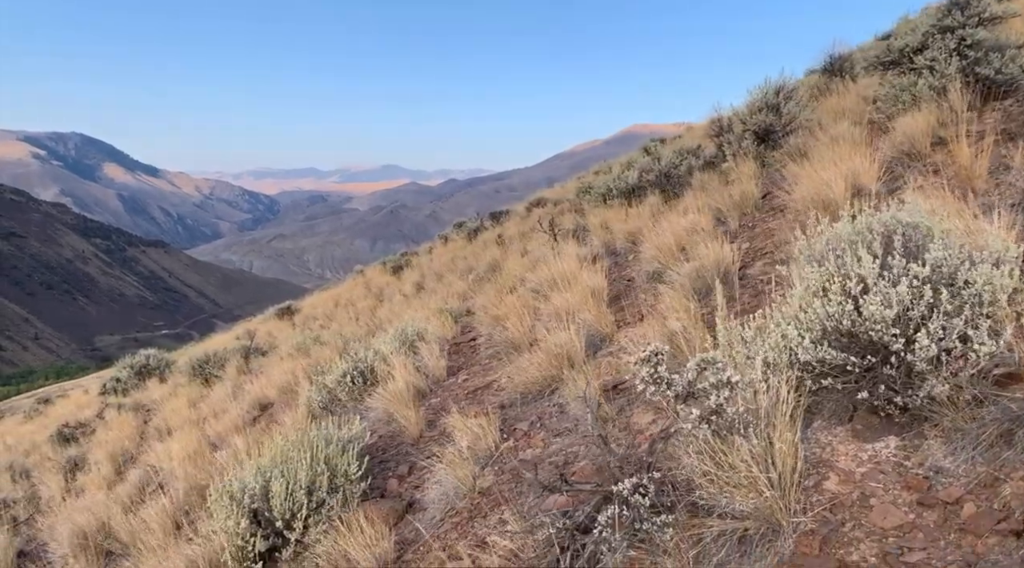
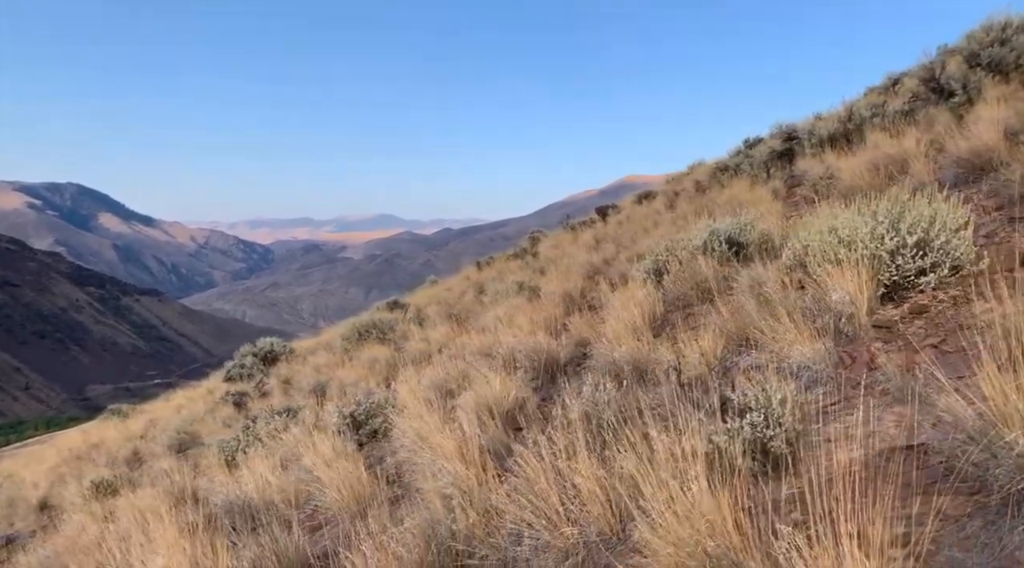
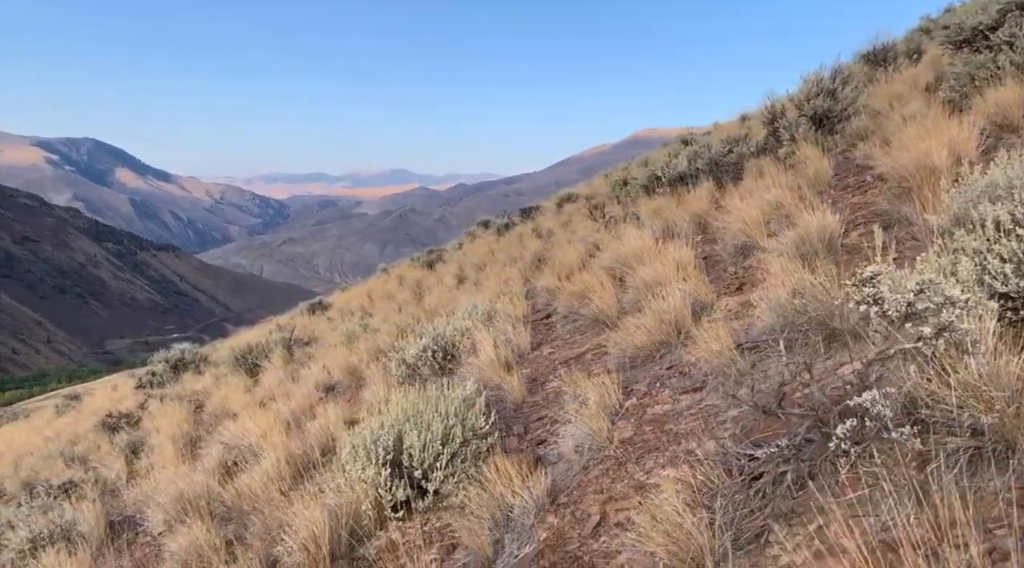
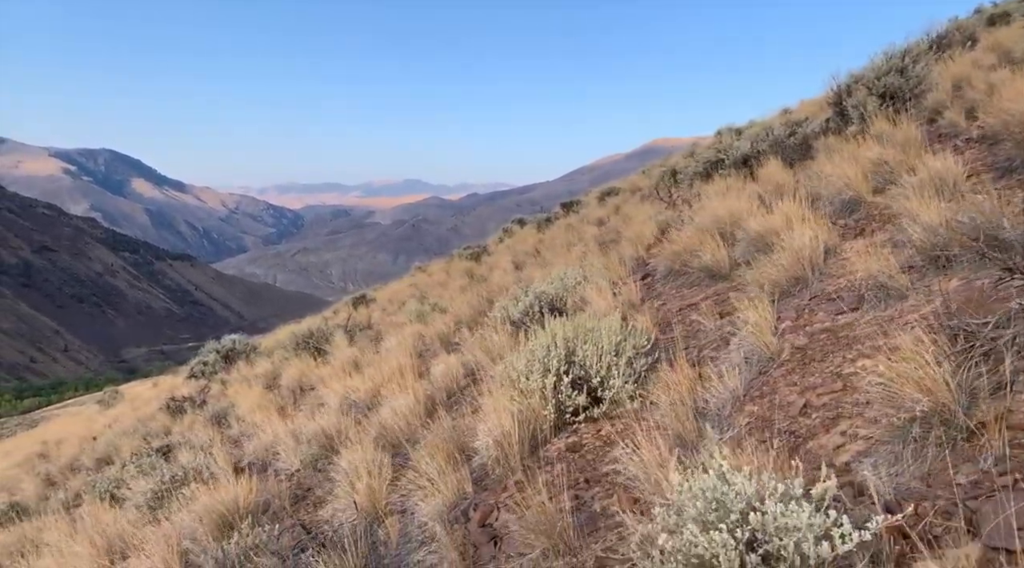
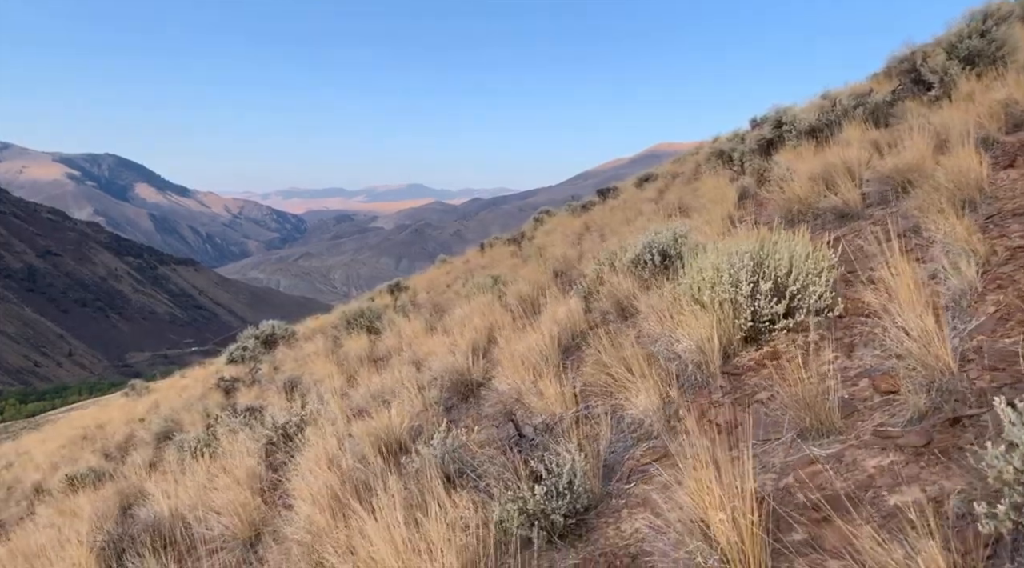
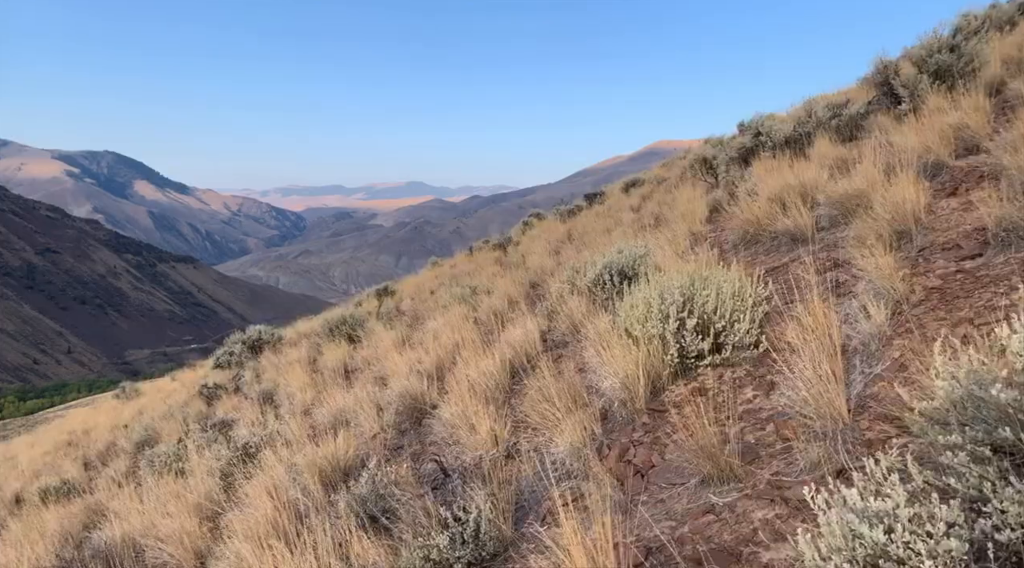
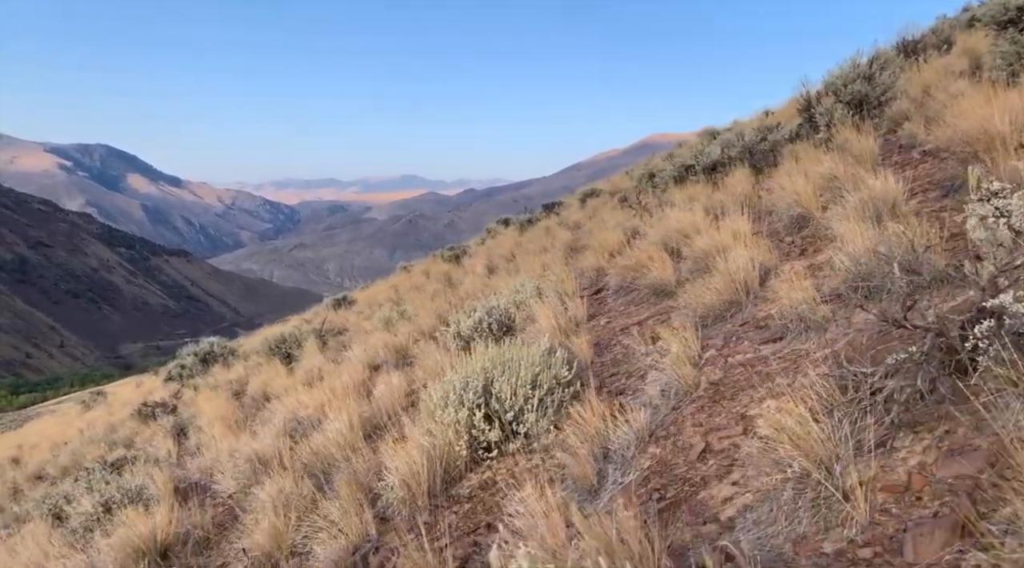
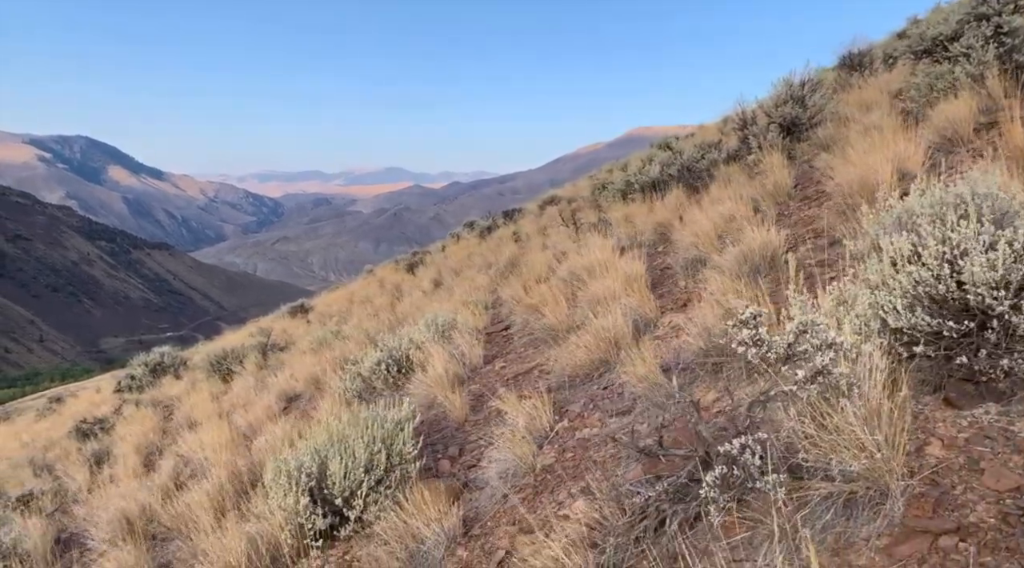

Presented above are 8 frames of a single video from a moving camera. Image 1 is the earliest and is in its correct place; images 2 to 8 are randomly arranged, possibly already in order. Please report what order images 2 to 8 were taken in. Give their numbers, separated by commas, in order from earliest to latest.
8, 3, 7, 4, 6, 5, 2
